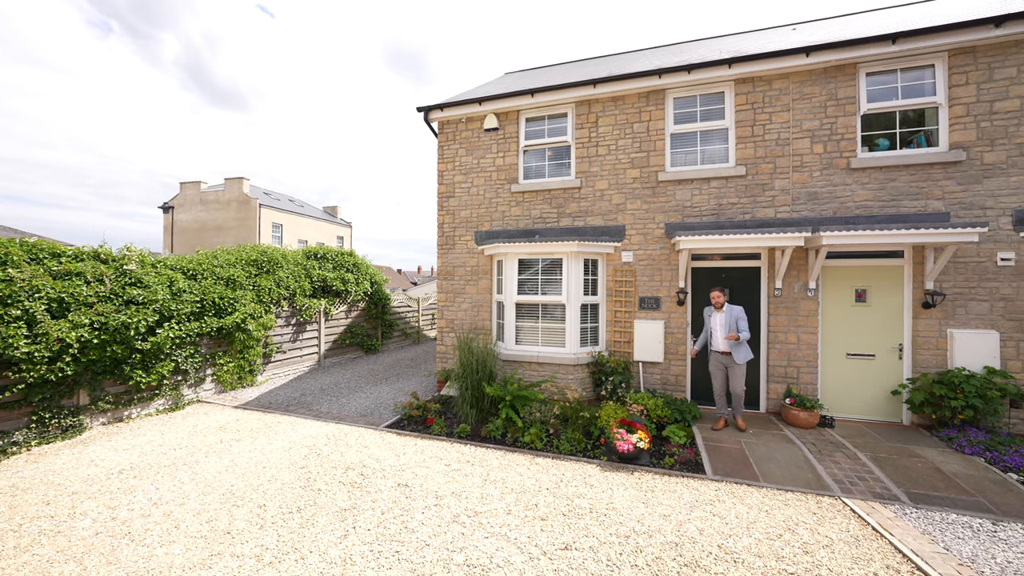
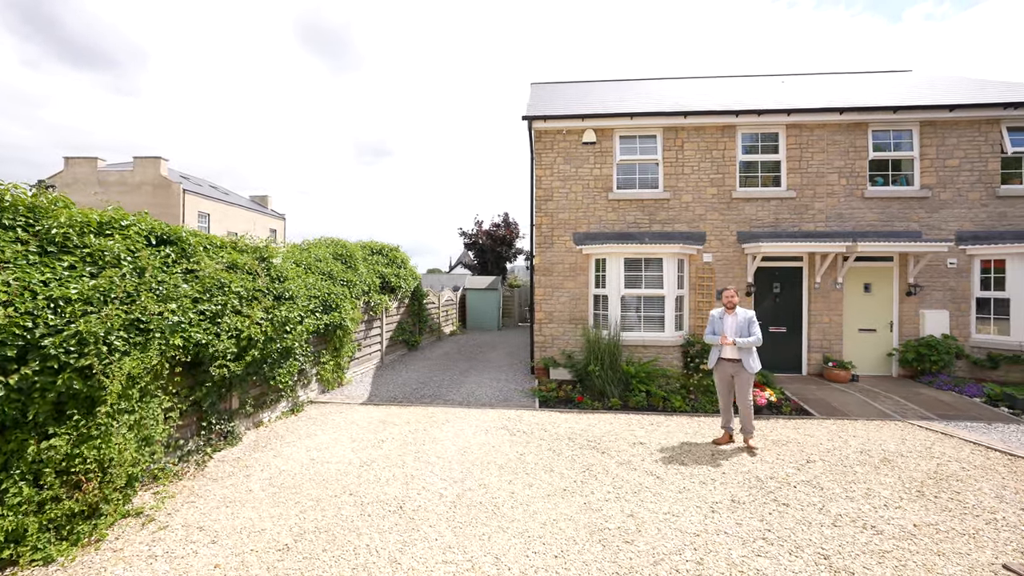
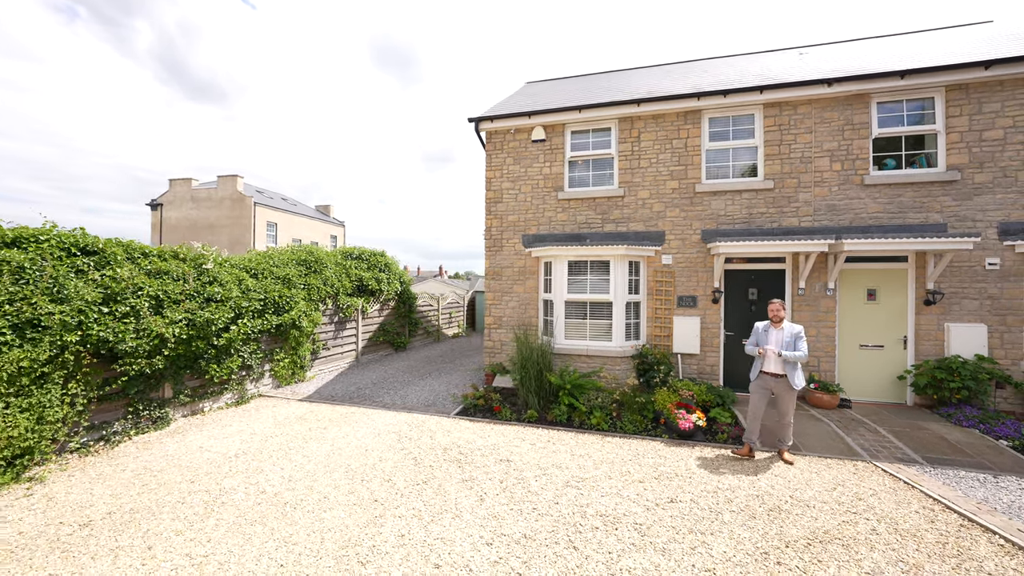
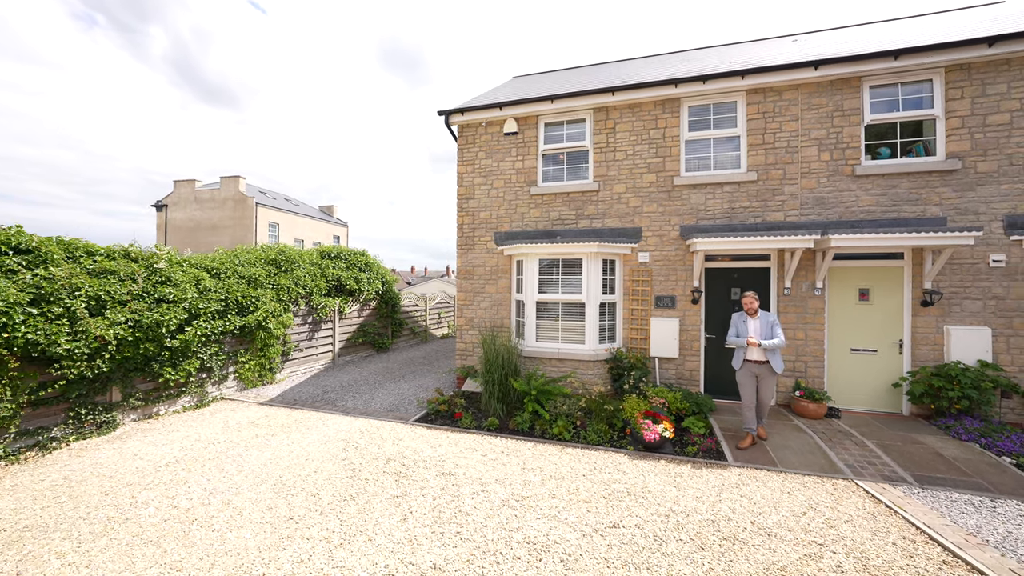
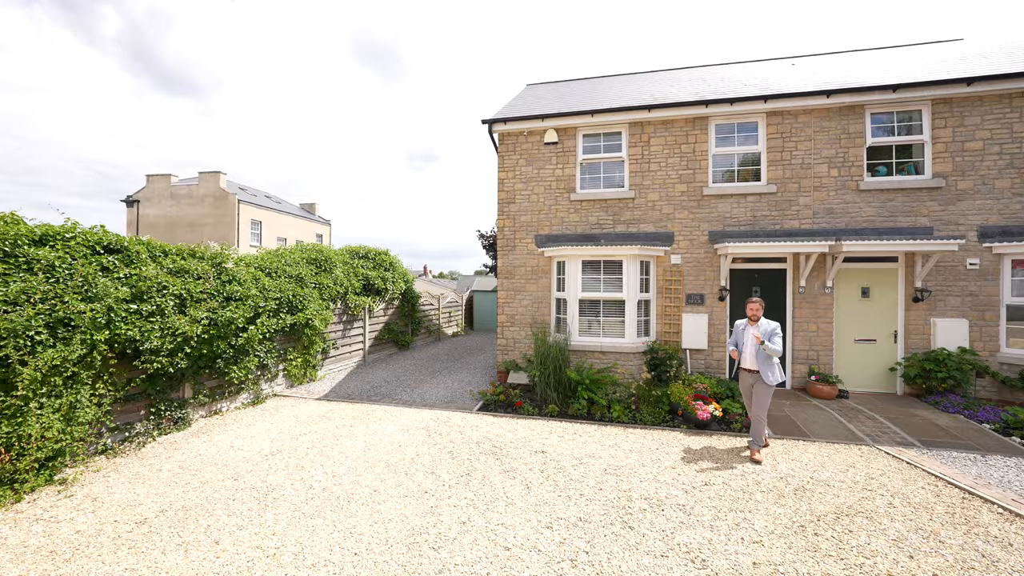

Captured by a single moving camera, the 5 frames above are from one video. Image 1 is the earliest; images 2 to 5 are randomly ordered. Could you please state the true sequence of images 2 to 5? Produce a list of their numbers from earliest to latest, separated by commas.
4, 3, 5, 2
